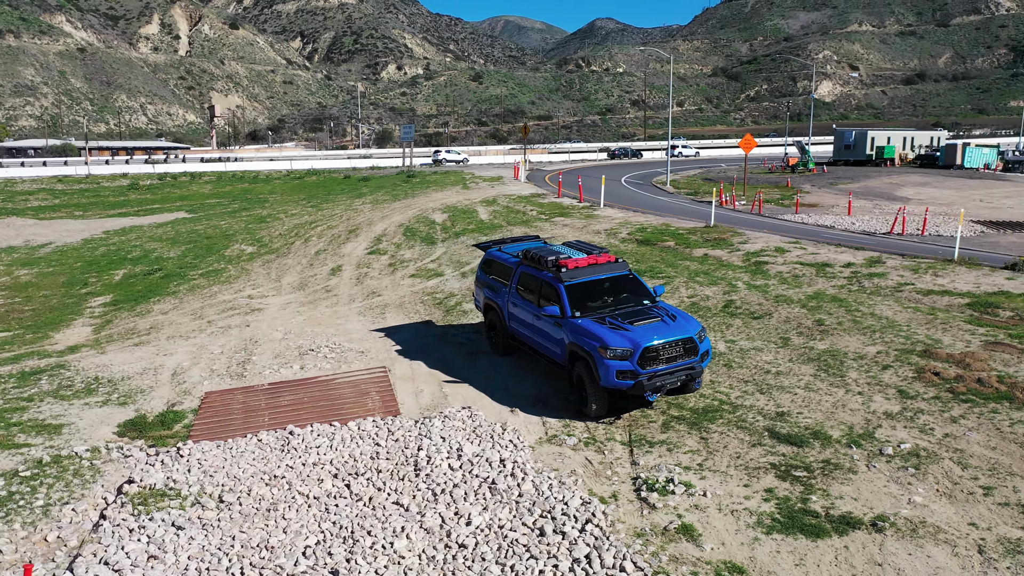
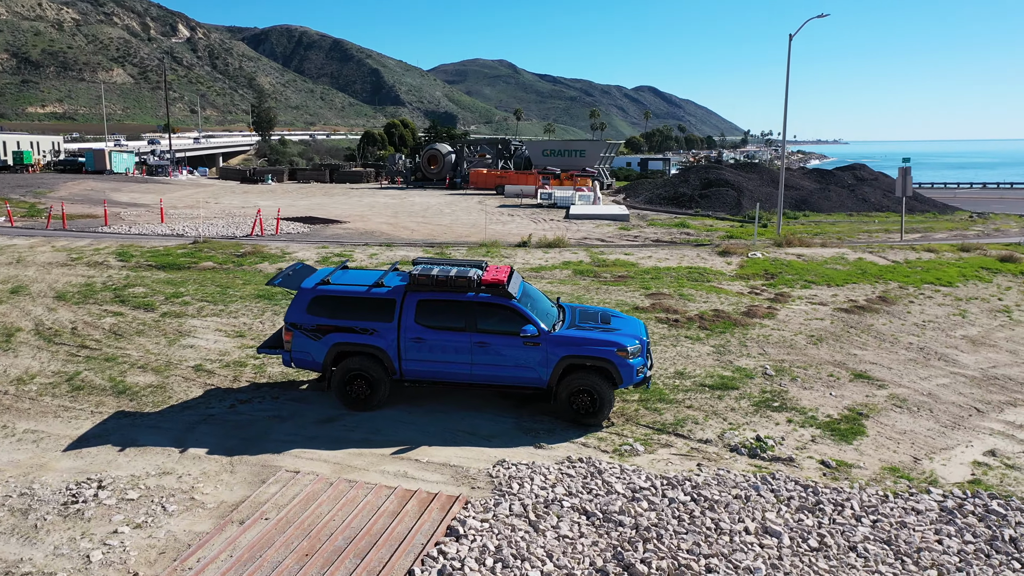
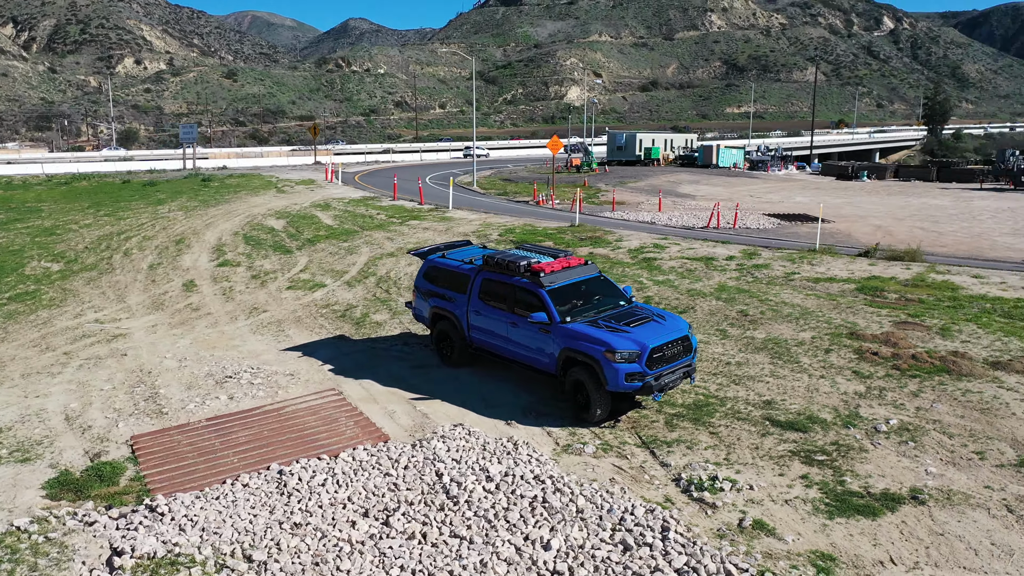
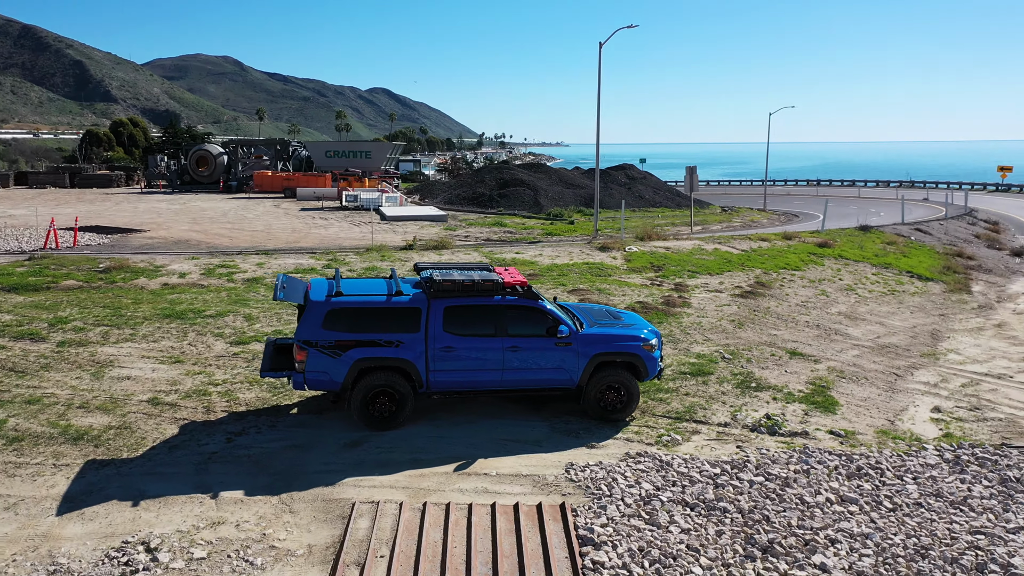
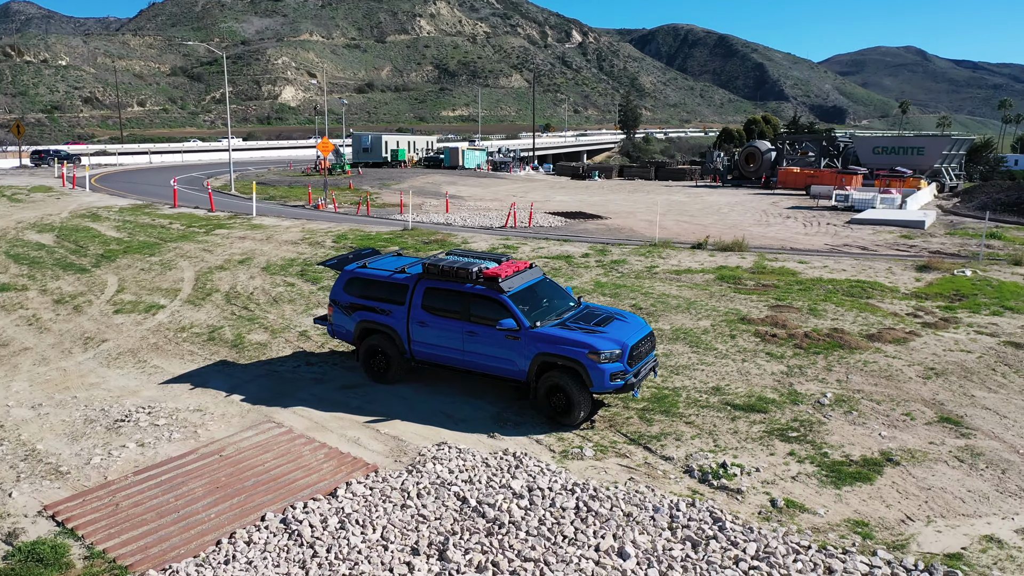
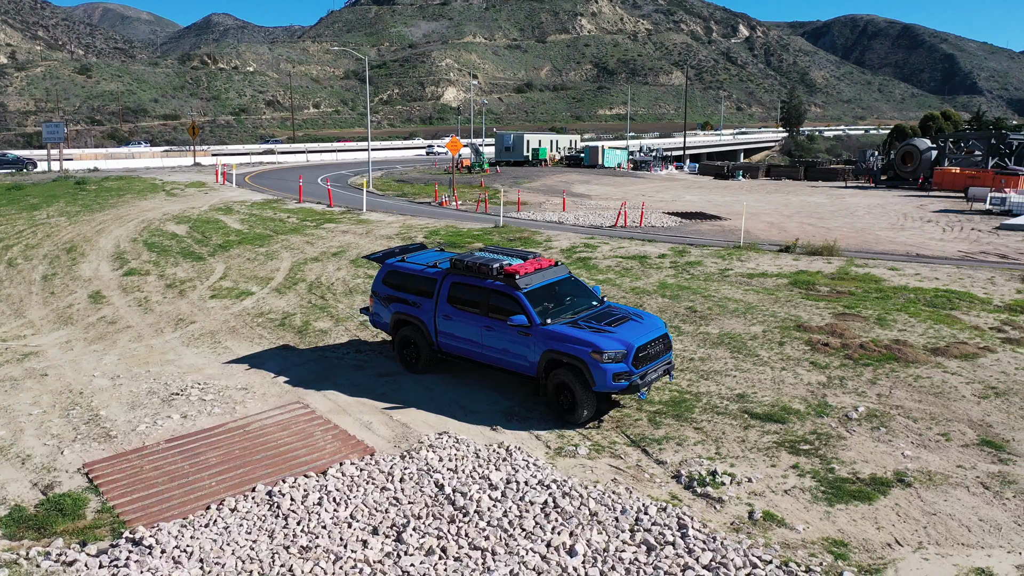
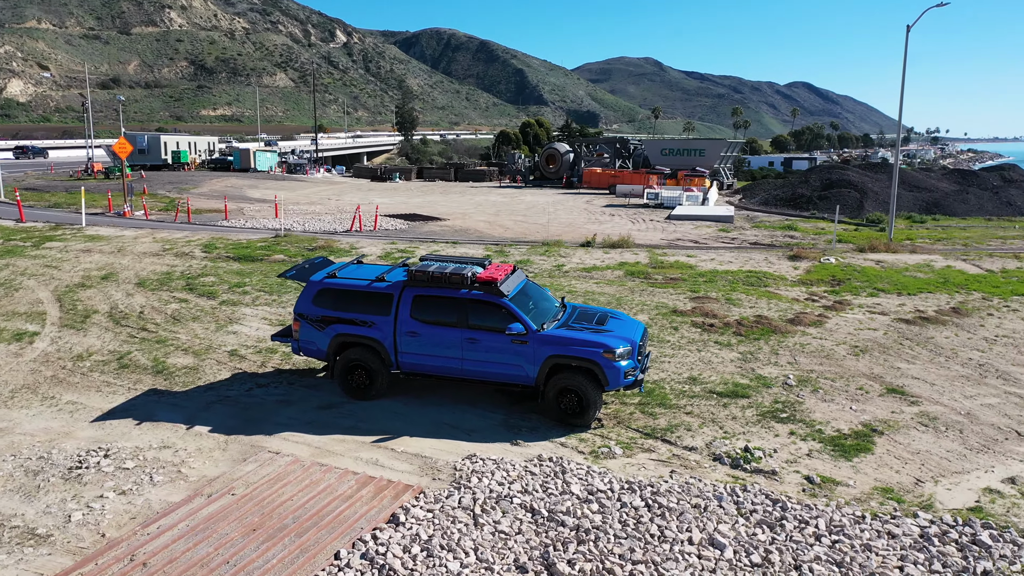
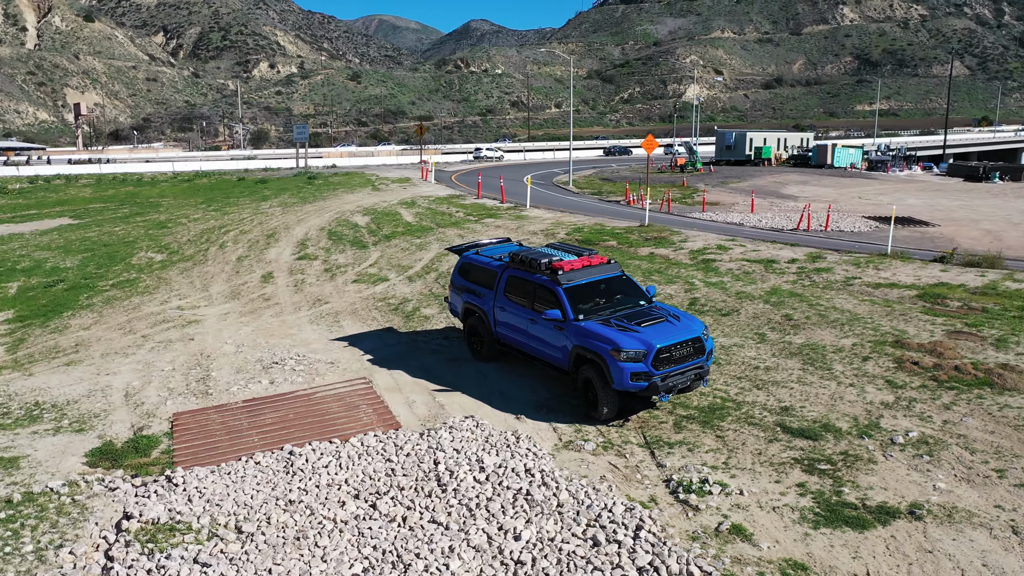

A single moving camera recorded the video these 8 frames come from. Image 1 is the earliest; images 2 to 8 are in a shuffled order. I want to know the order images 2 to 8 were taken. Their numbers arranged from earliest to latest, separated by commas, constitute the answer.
8, 3, 6, 5, 7, 2, 4
